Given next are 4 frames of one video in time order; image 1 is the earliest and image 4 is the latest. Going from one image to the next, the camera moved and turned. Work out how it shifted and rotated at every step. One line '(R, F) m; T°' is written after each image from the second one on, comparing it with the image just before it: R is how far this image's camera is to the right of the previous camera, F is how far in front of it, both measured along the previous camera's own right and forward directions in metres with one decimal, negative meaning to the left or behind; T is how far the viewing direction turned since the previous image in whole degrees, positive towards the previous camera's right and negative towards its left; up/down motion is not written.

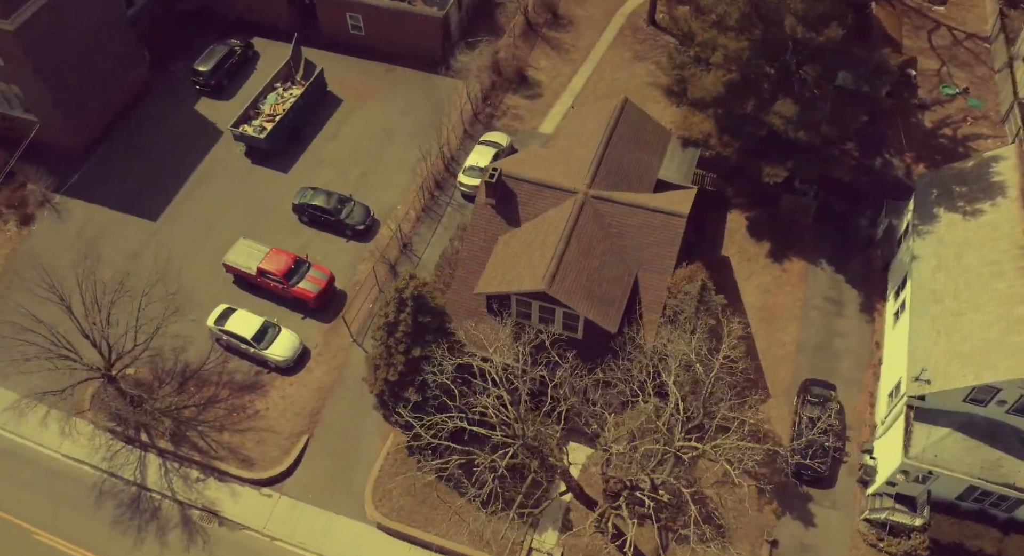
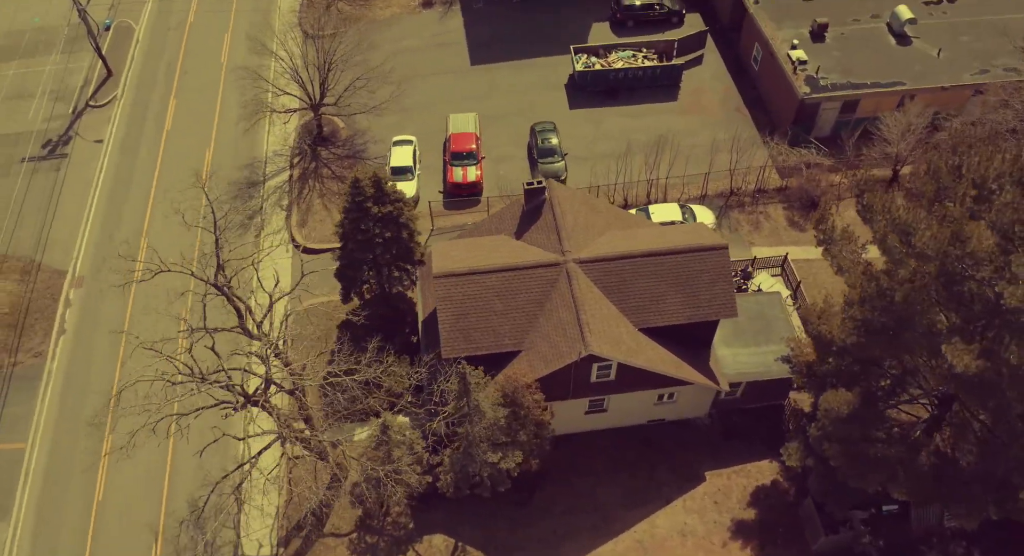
(+15.9, +5.6) m; -32°
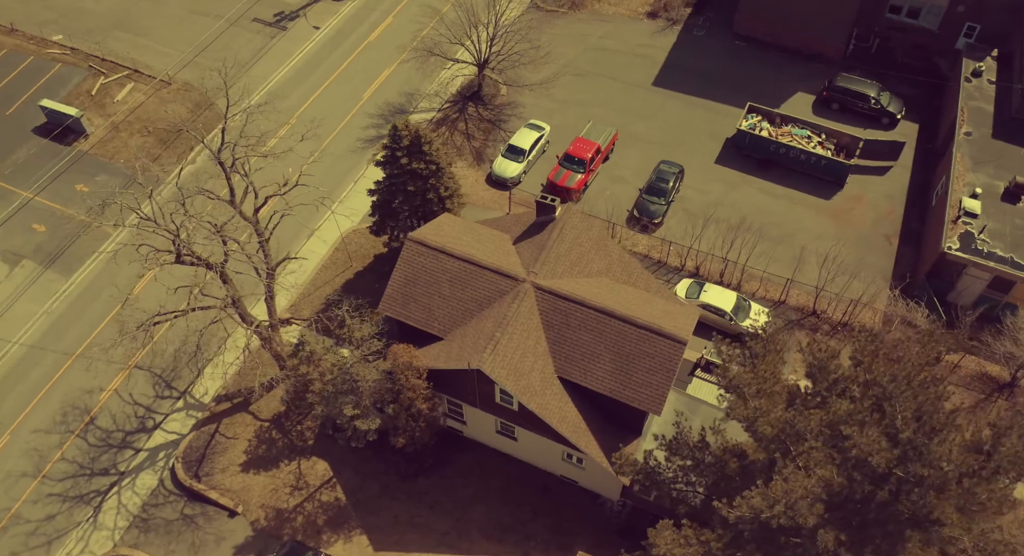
(+9.7, +1.6) m; -18°
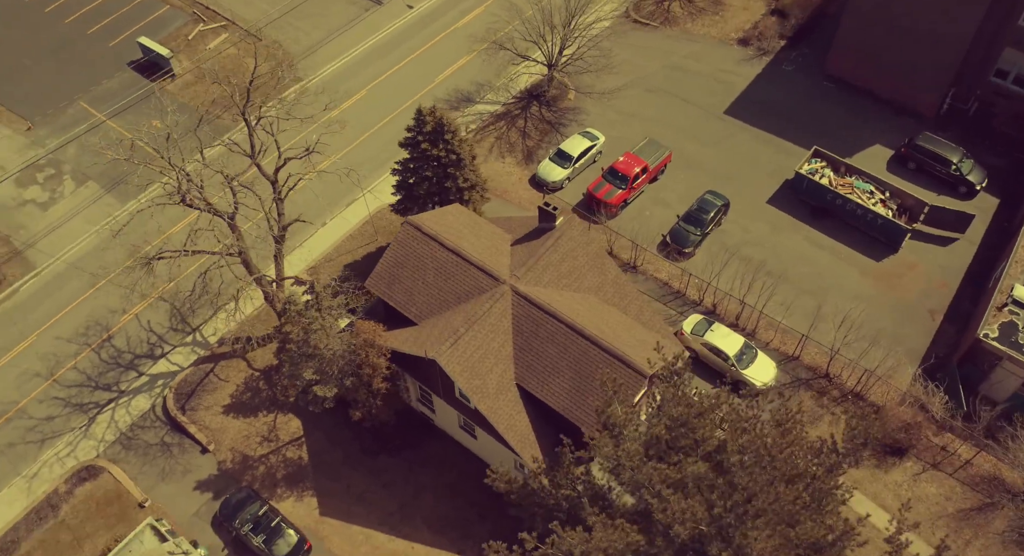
(+4.1, +0.3) m; -8°
